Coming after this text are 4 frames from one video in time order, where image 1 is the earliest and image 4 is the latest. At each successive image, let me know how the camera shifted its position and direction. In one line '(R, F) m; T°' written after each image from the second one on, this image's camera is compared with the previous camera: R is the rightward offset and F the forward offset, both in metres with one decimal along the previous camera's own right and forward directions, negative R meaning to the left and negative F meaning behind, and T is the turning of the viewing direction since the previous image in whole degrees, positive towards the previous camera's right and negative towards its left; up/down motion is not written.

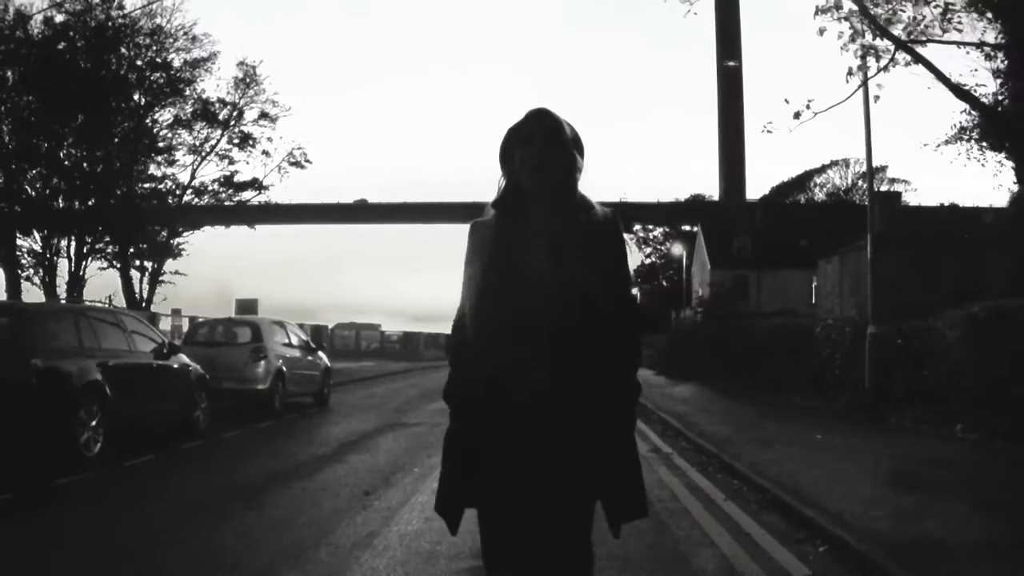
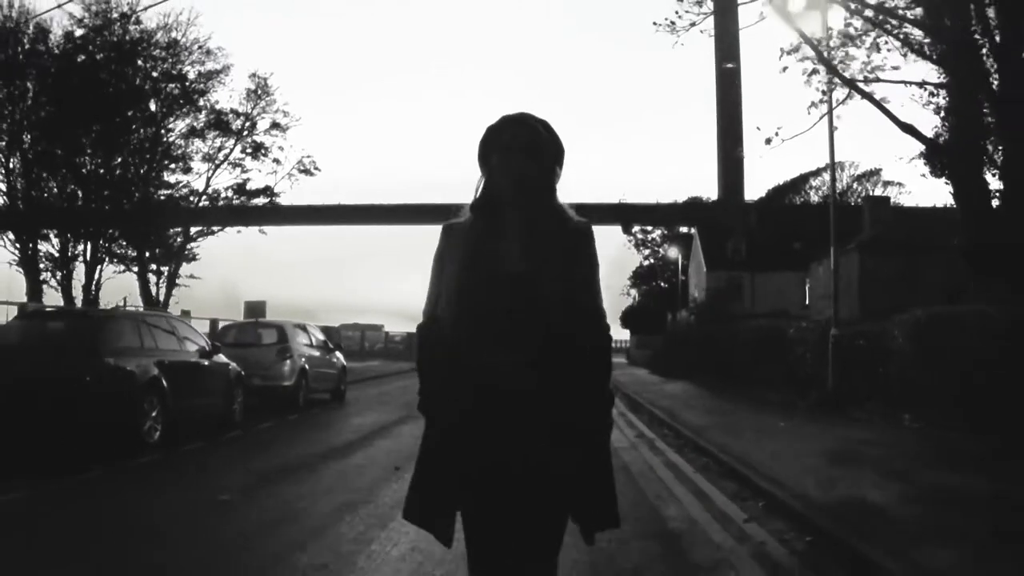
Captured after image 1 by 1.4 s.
(0.0, -0.9) m; 0°
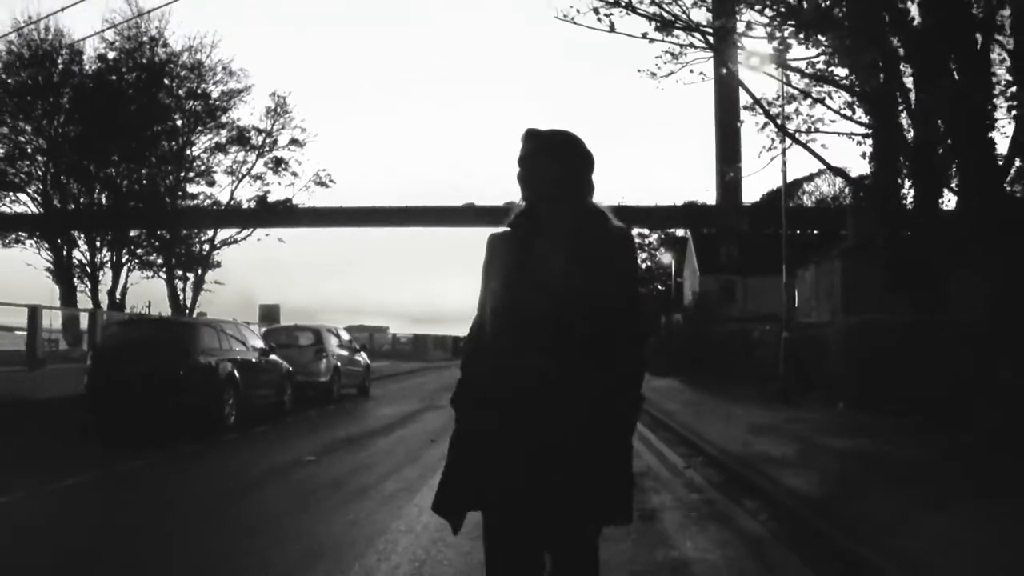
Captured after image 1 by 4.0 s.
(-0.1, -1.6) m; 0°
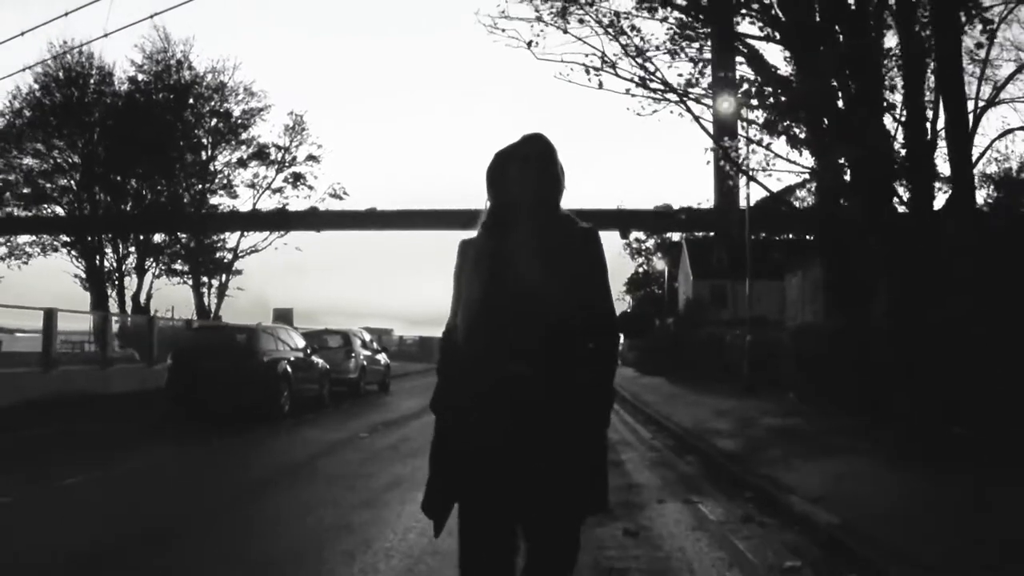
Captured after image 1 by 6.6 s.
(-0.1, -1.7) m; 0°
